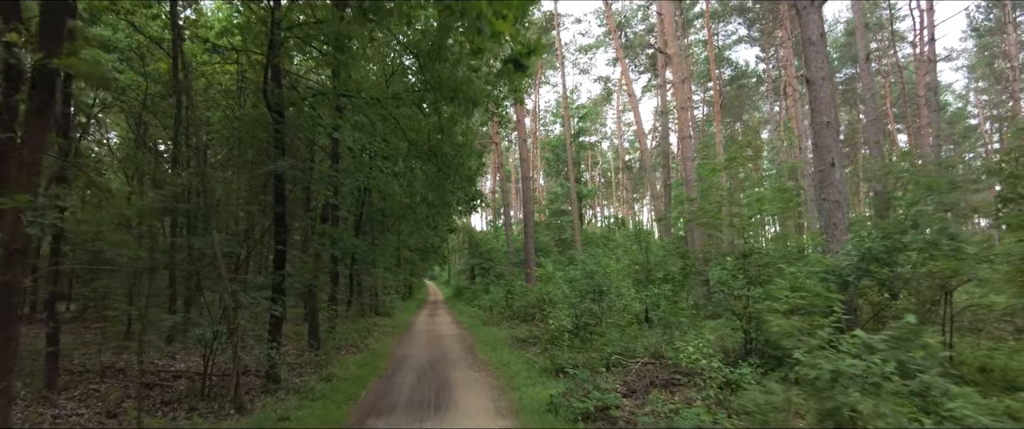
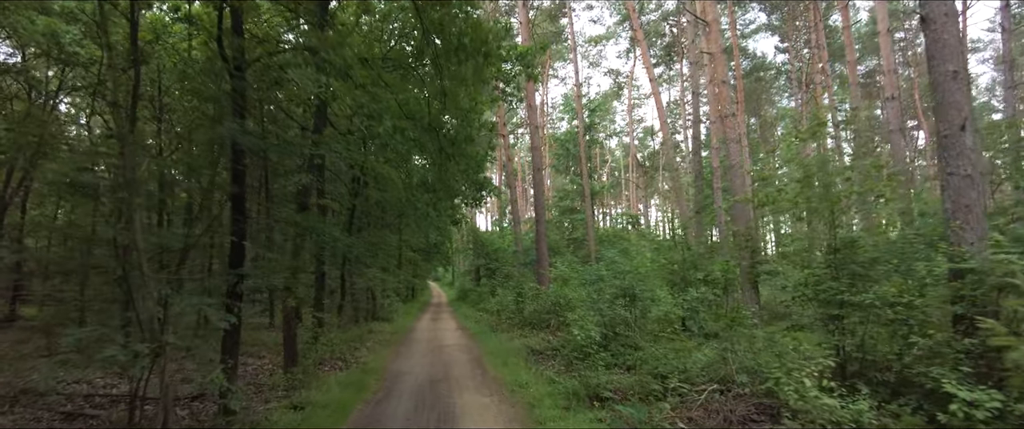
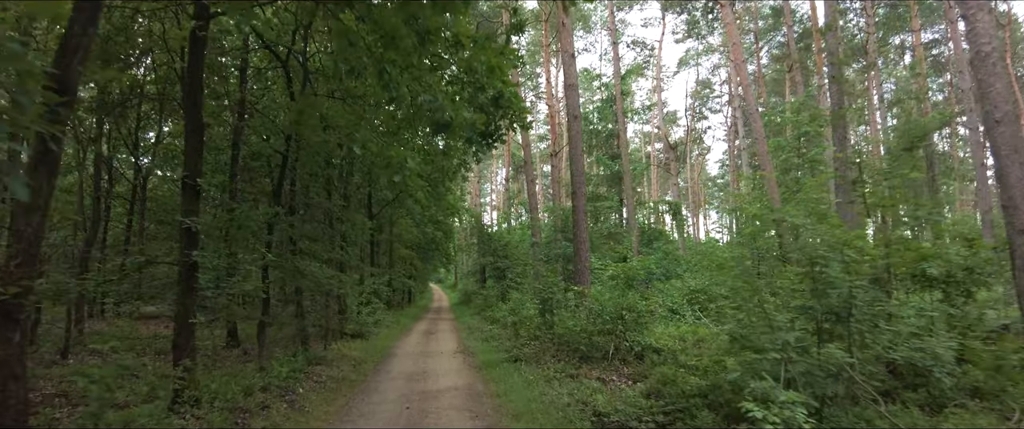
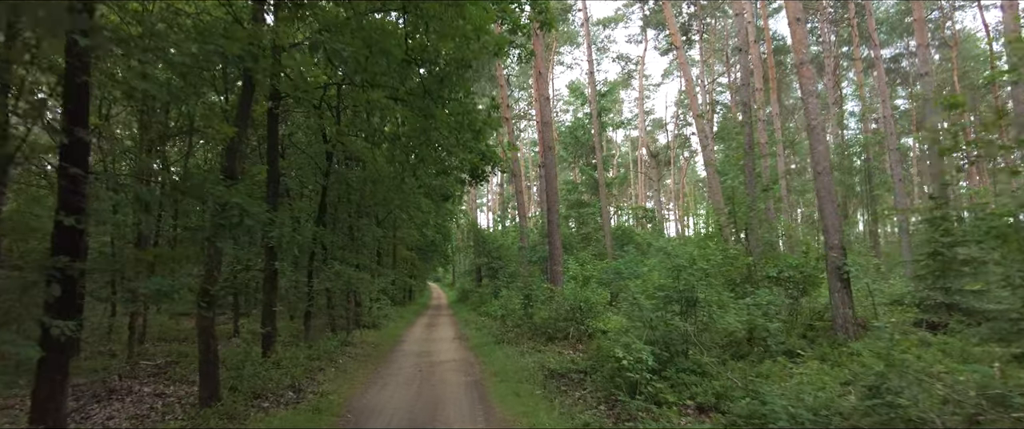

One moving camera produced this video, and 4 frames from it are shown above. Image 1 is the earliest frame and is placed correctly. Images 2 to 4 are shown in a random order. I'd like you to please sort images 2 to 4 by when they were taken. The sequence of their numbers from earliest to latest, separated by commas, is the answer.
2, 4, 3
